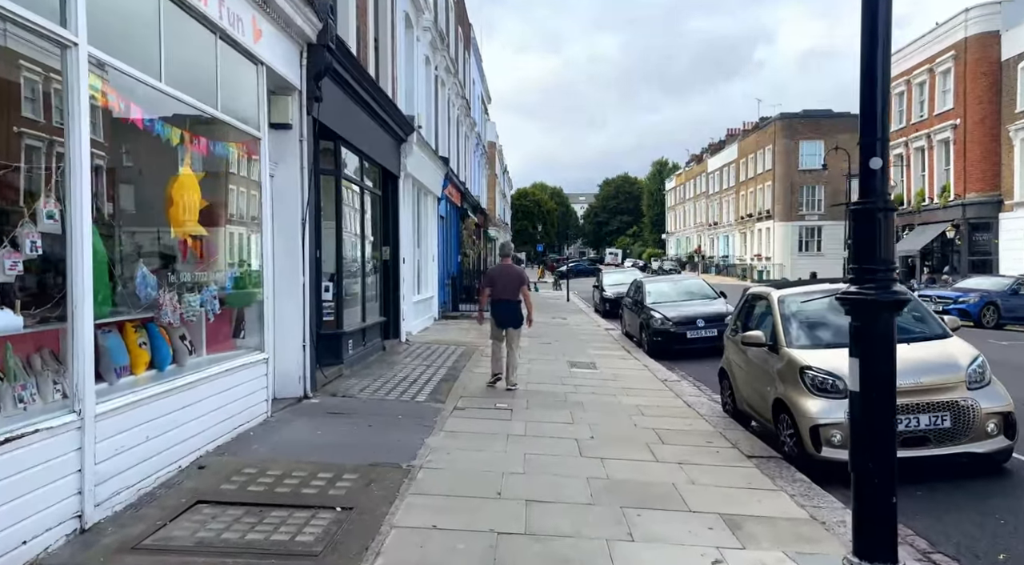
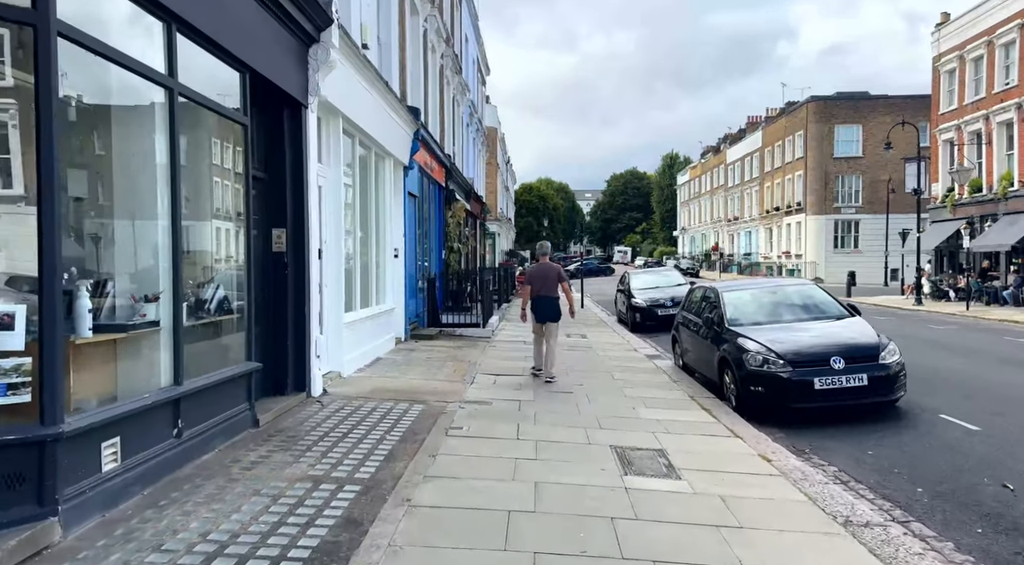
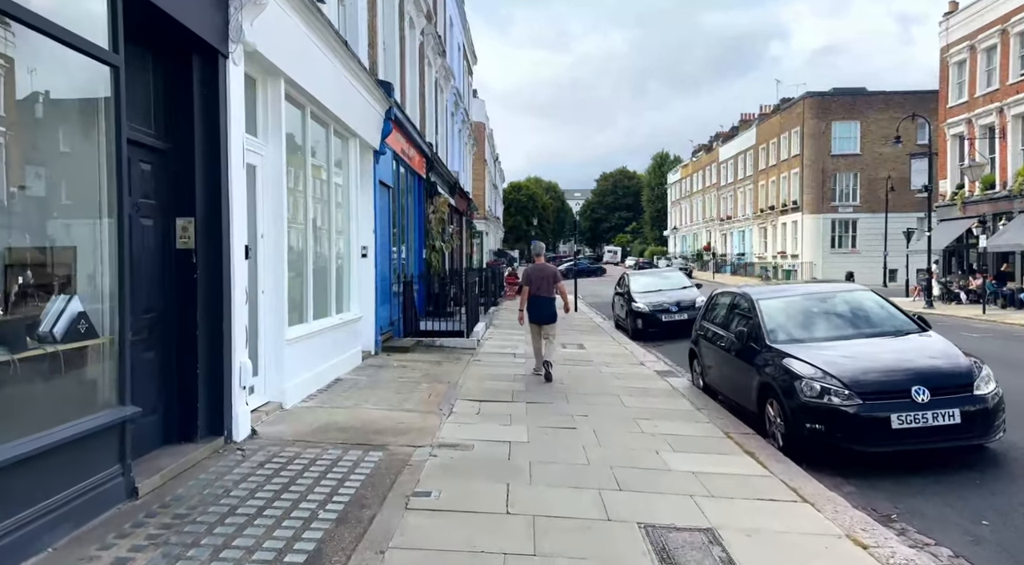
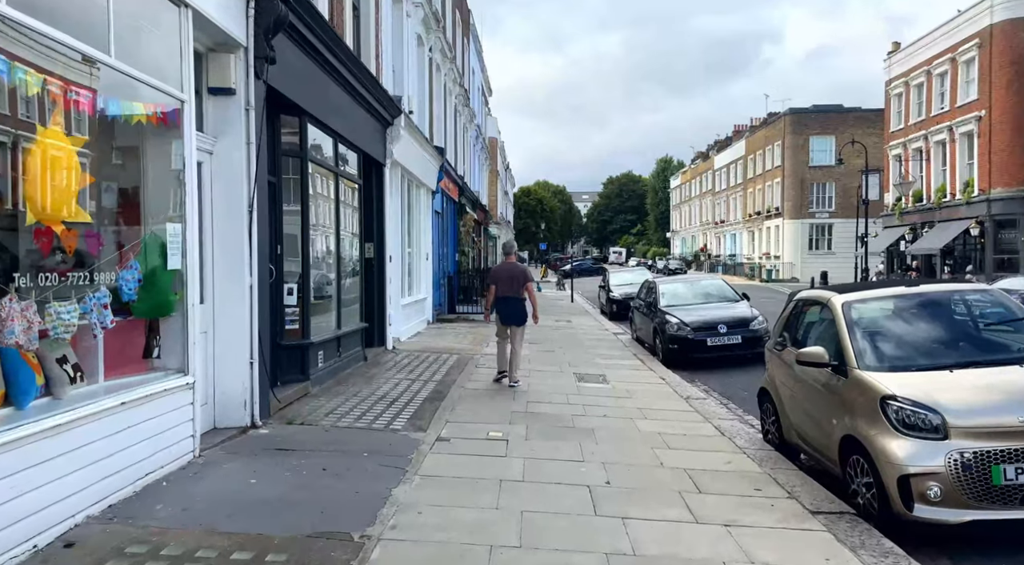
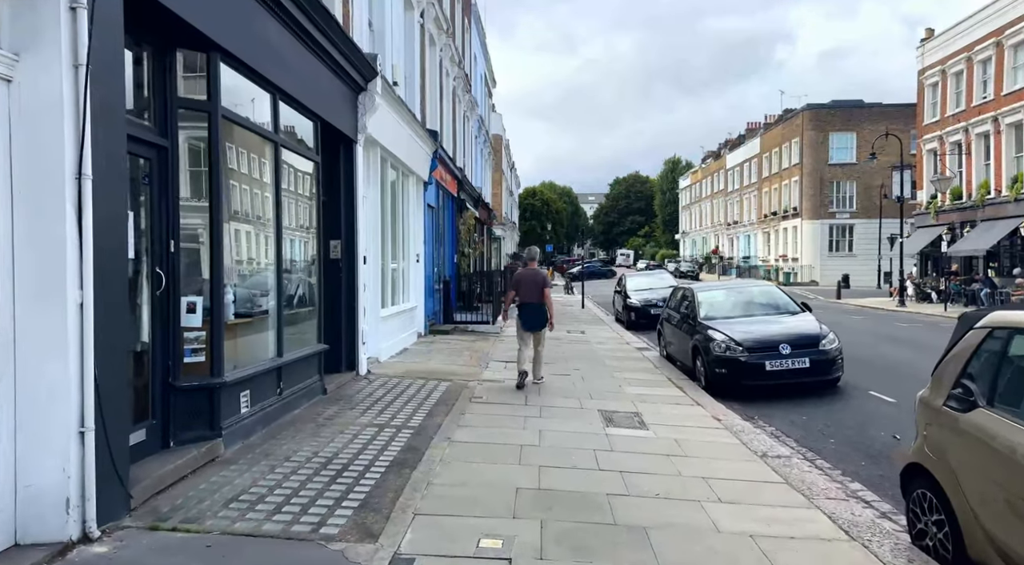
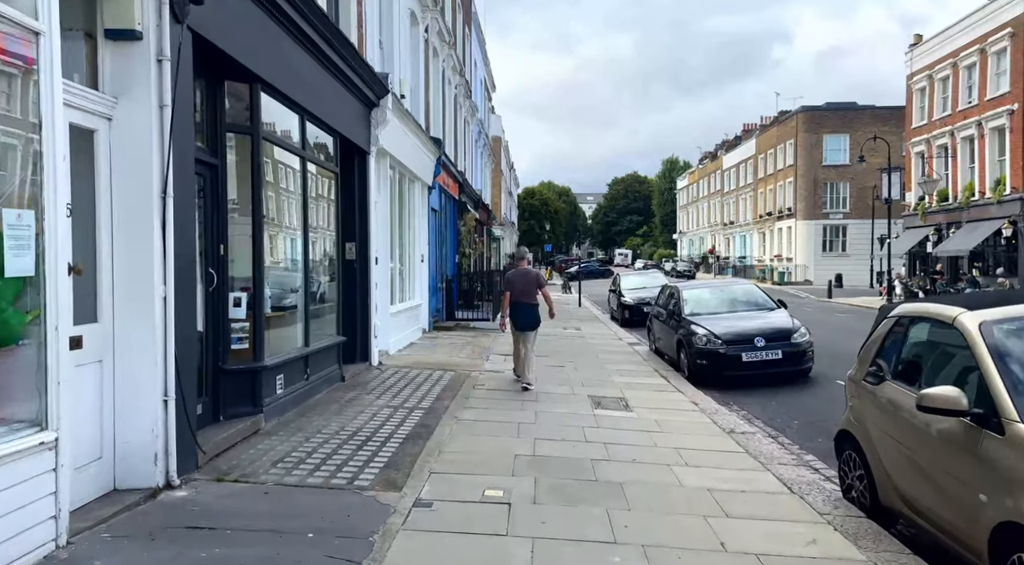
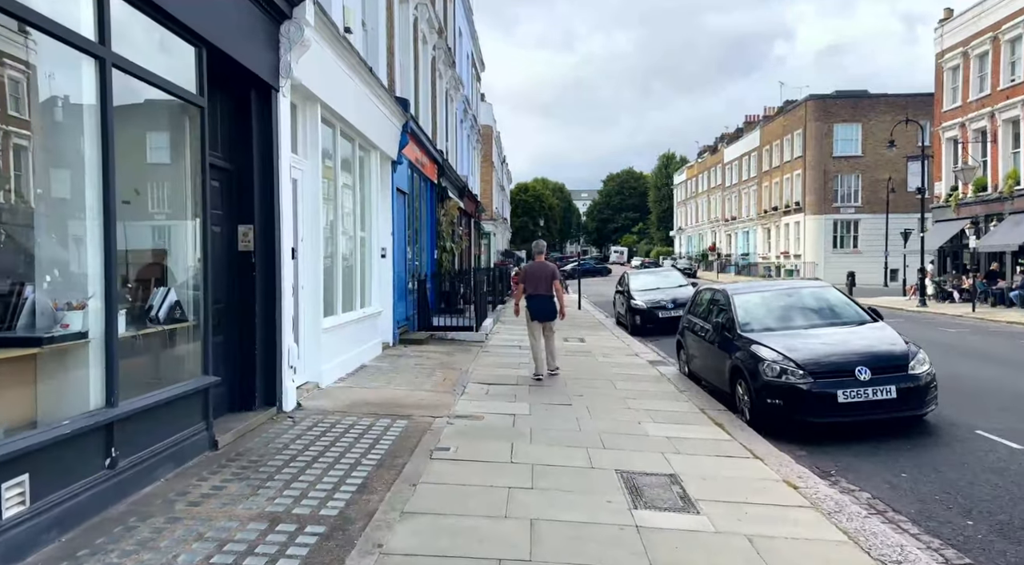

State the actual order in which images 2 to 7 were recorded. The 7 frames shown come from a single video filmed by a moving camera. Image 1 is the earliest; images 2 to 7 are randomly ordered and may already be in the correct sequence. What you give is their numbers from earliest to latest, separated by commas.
4, 6, 5, 2, 7, 3
